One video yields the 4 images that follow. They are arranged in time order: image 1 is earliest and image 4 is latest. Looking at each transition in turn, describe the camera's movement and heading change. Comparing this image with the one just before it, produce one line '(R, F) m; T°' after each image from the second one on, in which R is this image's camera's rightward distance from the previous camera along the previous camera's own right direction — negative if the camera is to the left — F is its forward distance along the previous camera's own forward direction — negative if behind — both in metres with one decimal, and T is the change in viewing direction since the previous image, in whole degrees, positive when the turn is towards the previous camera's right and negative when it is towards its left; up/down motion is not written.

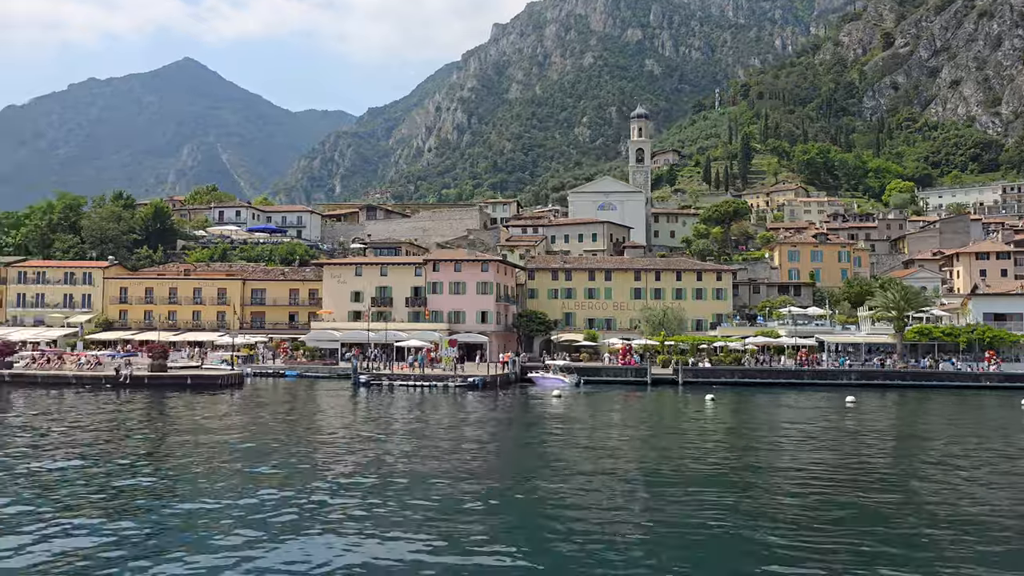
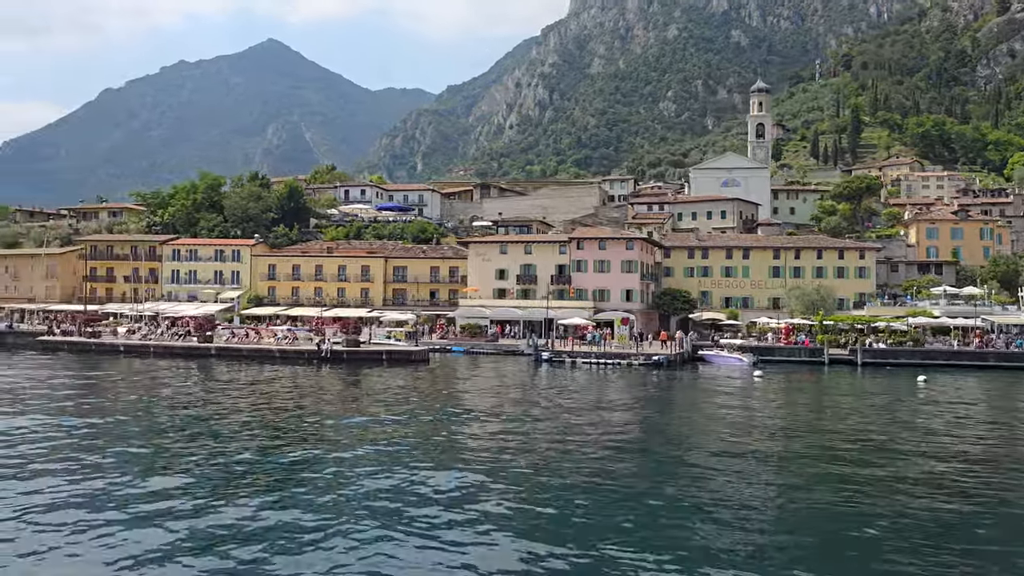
(-6.0, -0.8) m; -5°
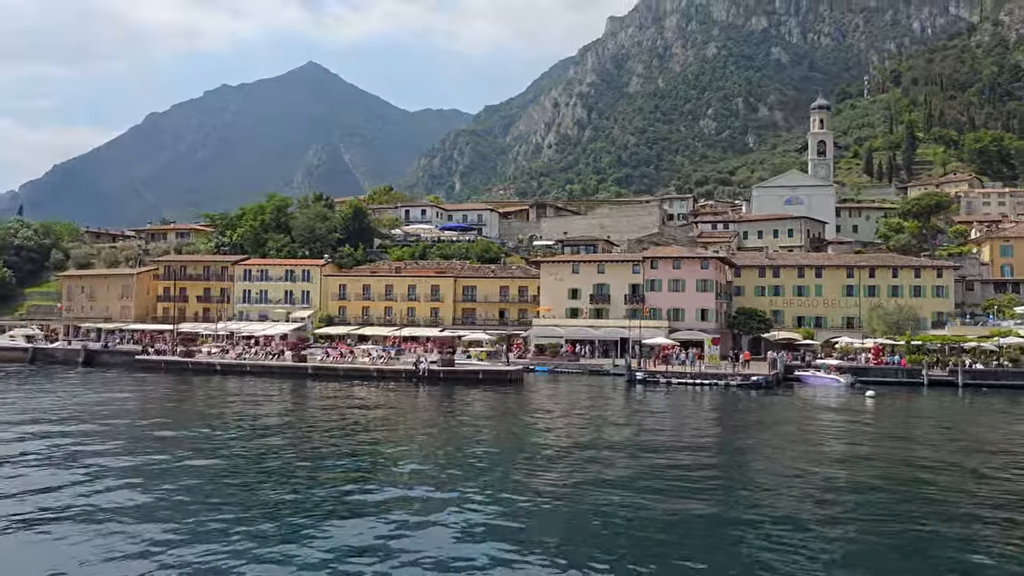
(-3.3, -0.1) m; -2°
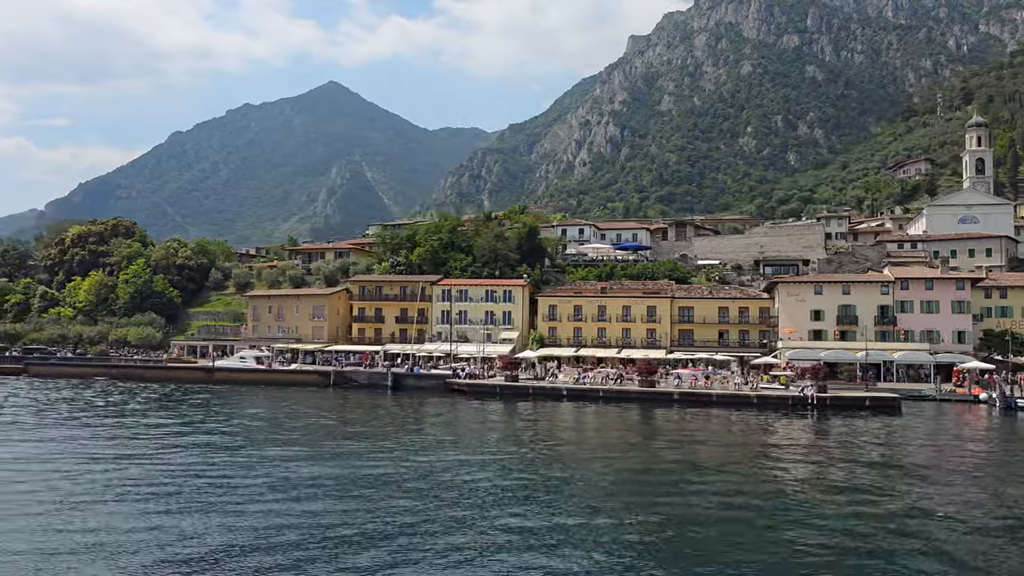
(-19.7, +1.3) m; -1°
